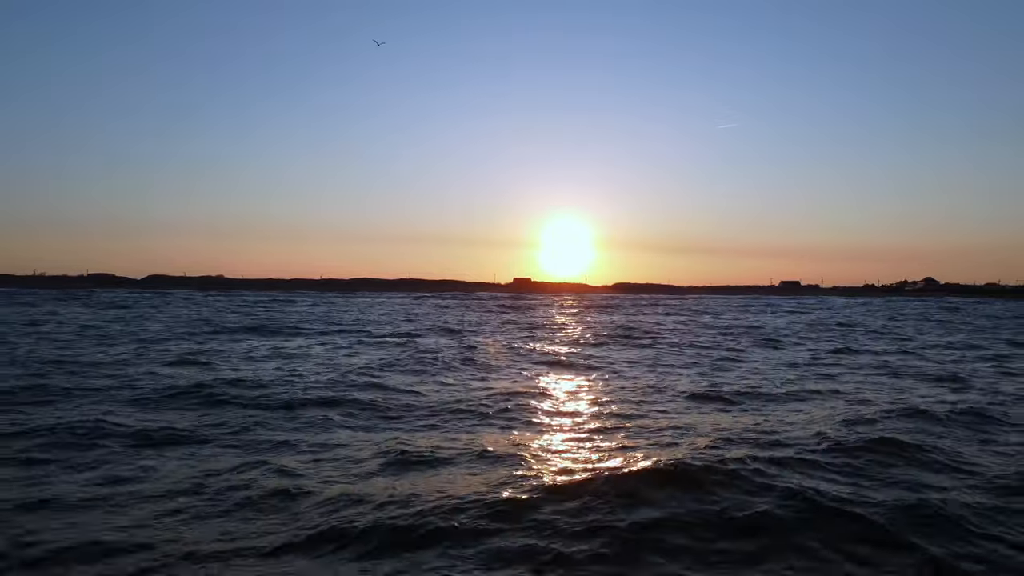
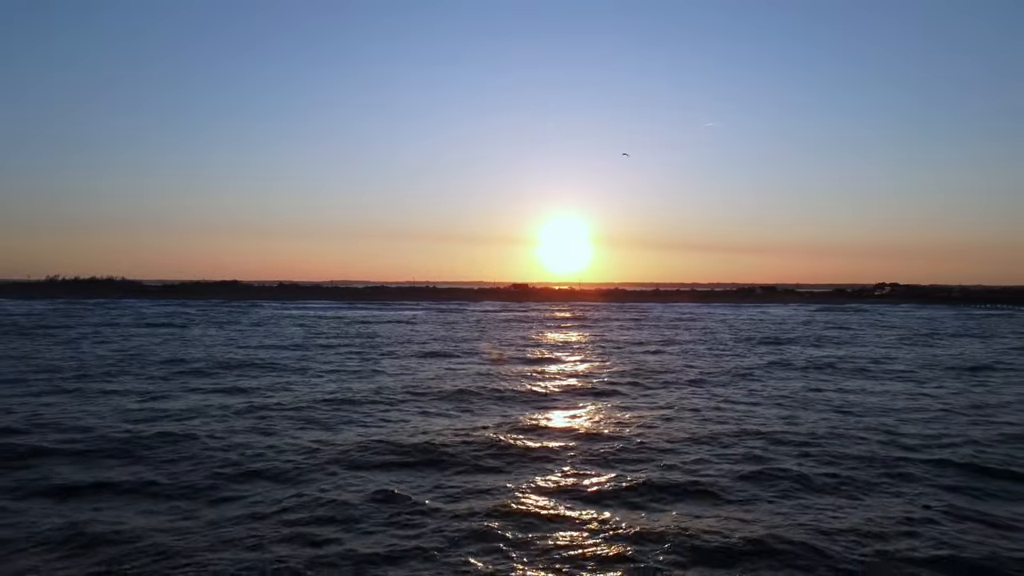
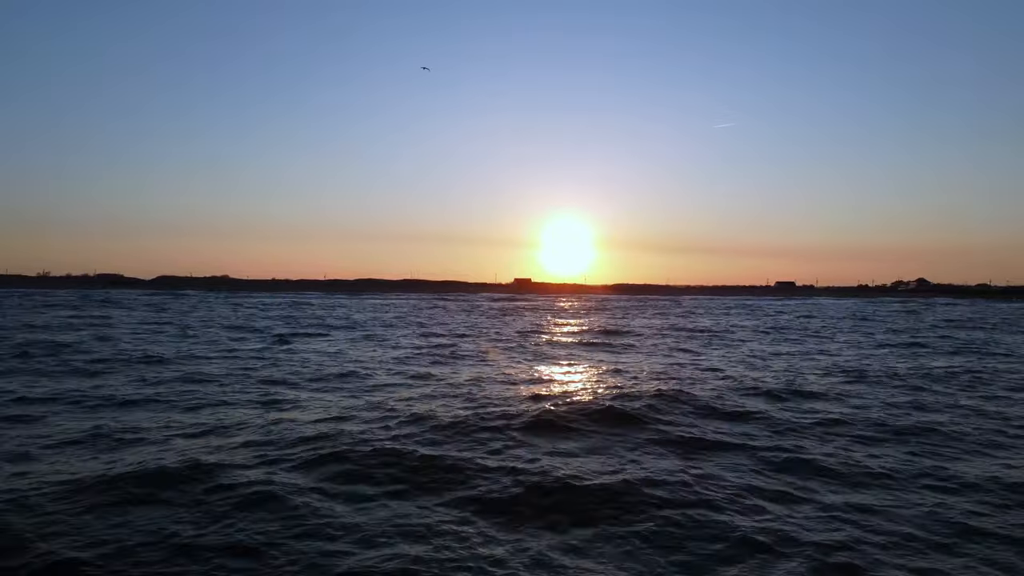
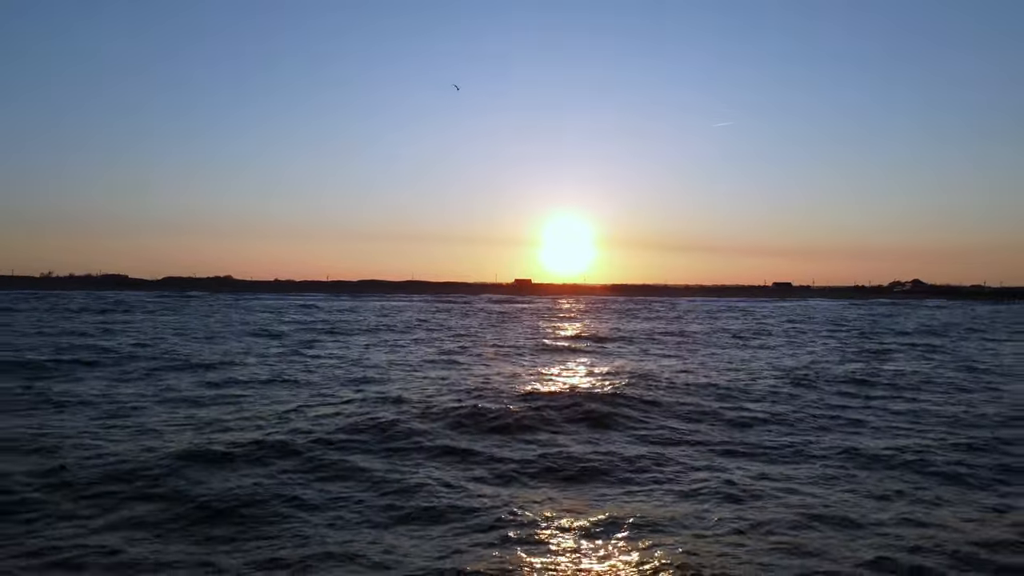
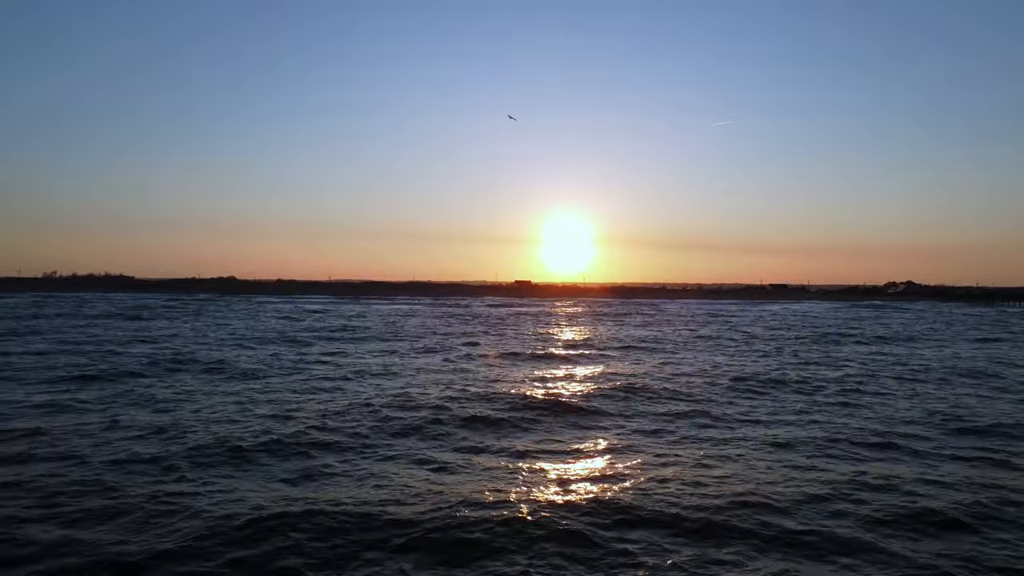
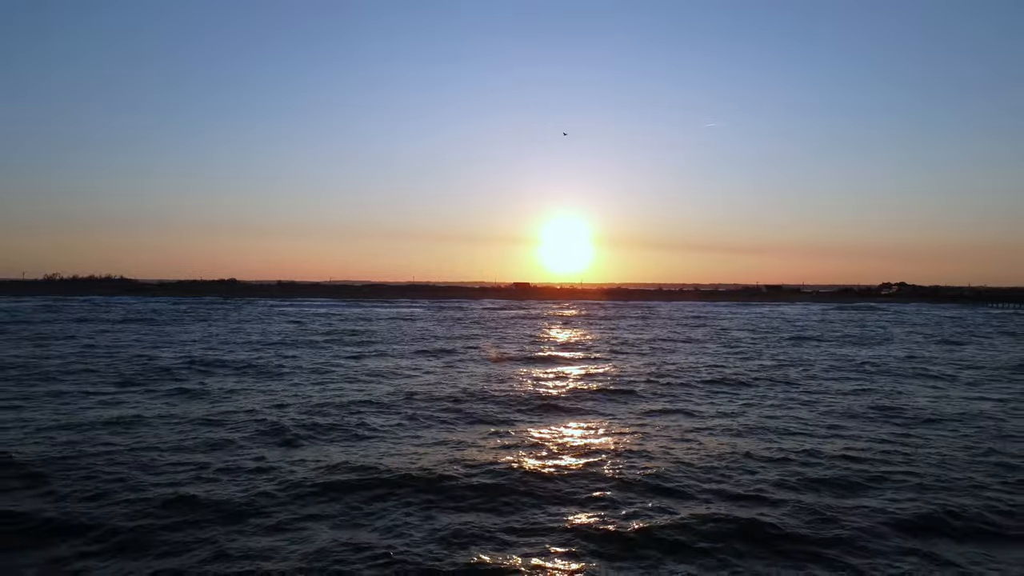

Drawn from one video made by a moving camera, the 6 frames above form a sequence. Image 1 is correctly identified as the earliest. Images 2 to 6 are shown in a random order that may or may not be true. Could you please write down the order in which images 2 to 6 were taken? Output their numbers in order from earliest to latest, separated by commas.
3, 4, 5, 6, 2
